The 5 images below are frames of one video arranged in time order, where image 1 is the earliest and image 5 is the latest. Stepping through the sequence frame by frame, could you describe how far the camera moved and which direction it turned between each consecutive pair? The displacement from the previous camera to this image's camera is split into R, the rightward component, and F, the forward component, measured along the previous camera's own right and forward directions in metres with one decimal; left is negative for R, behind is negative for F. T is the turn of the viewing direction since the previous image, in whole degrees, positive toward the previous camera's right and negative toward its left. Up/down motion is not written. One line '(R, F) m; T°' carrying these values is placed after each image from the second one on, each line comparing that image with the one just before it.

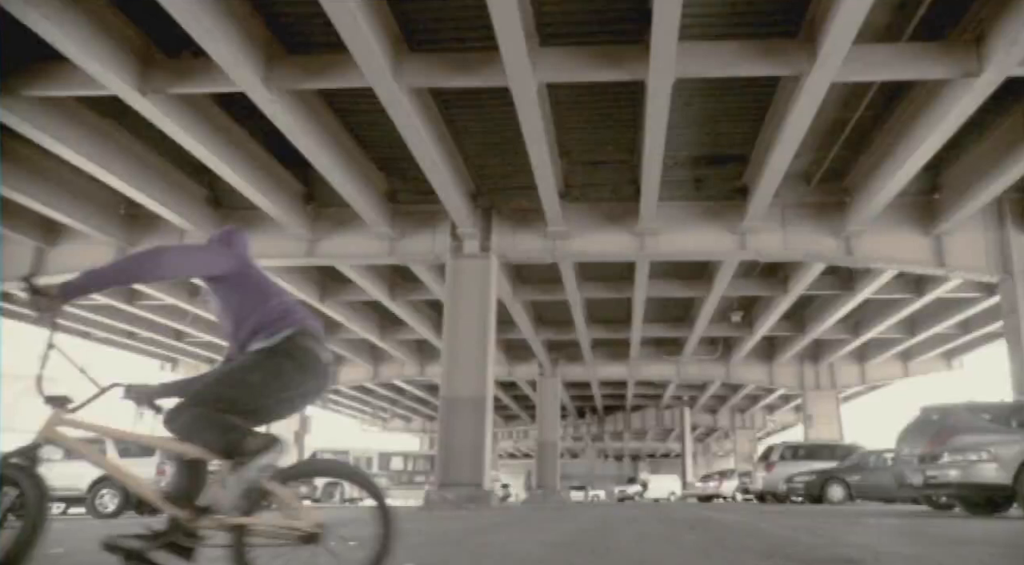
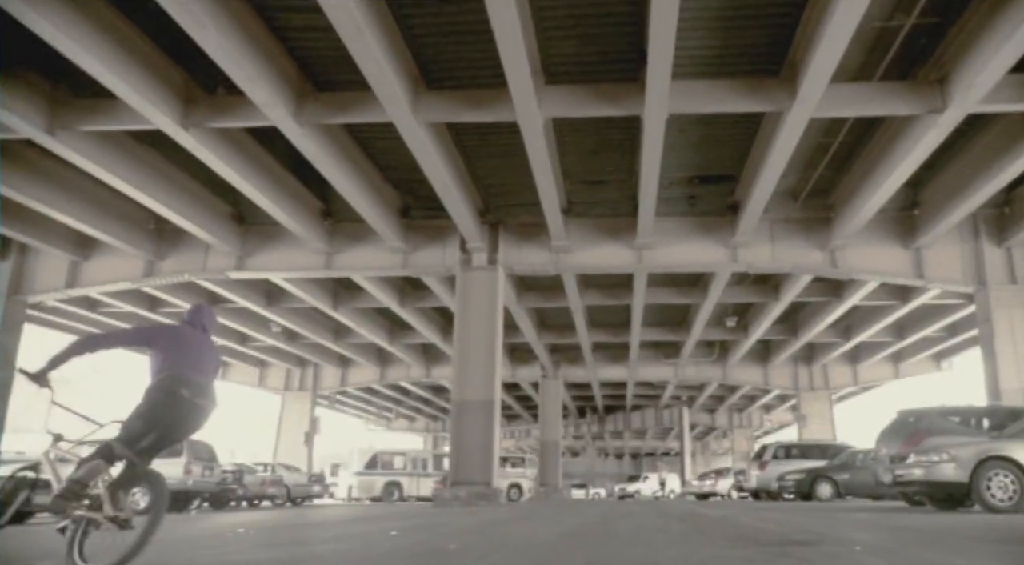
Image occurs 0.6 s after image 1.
(-0.1, -0.9) m; 0°
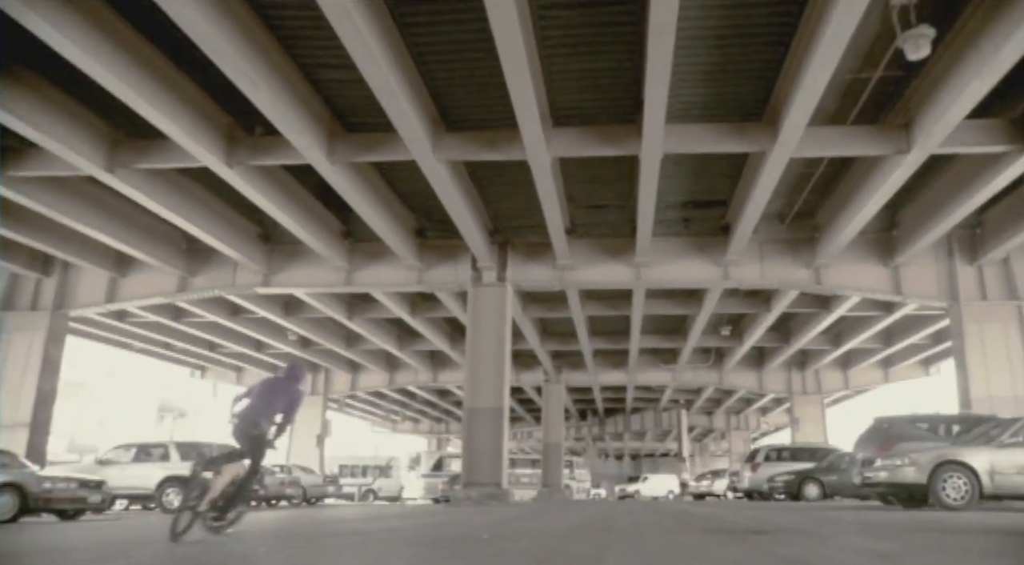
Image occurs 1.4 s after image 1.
(-0.2, -1.1) m; 0°
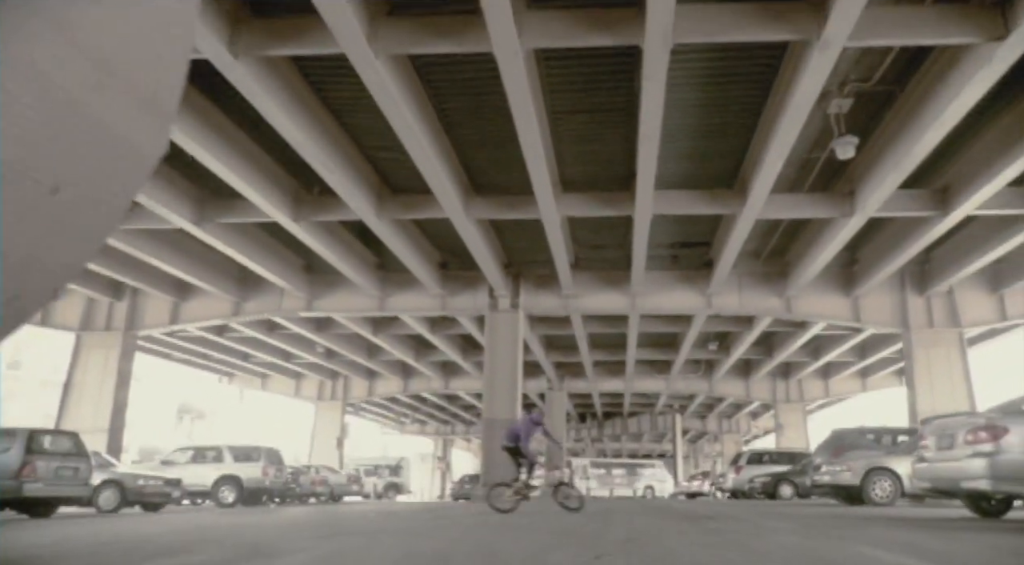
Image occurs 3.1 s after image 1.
(-0.3, -2.3) m; 0°
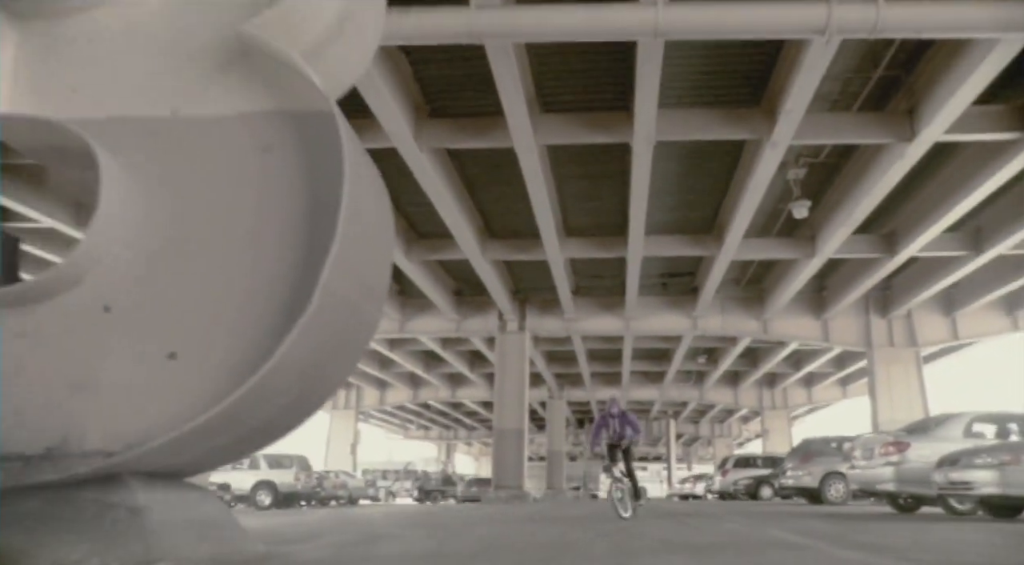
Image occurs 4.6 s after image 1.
(-0.3, -2.1) m; 0°
